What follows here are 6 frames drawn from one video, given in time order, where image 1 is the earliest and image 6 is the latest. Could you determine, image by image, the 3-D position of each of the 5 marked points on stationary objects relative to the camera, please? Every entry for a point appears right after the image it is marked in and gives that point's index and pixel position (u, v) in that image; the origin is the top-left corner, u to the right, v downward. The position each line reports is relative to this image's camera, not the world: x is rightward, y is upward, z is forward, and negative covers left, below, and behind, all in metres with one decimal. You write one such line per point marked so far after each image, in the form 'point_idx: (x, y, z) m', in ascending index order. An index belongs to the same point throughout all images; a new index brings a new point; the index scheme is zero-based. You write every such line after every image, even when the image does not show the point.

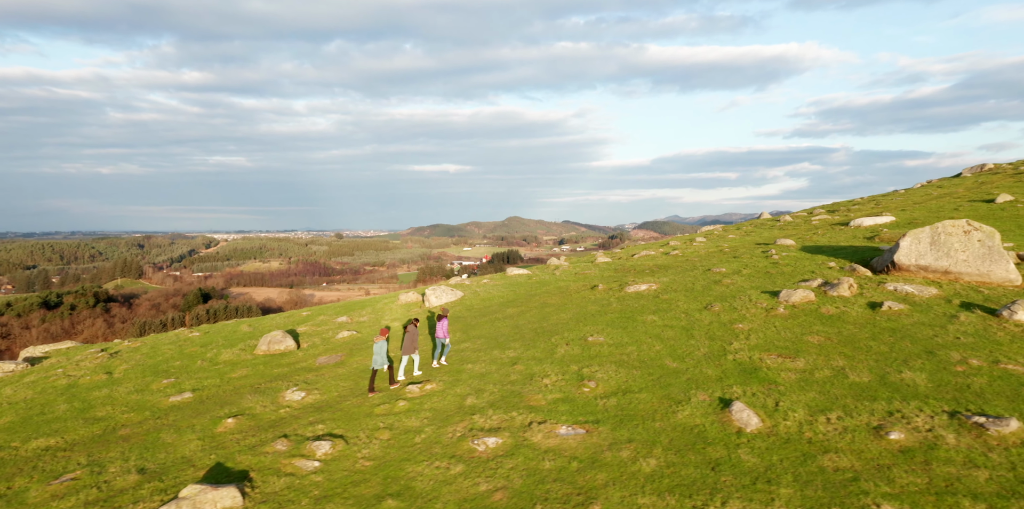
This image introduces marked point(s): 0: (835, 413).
0: (+7.5, -3.7, +13.8) m
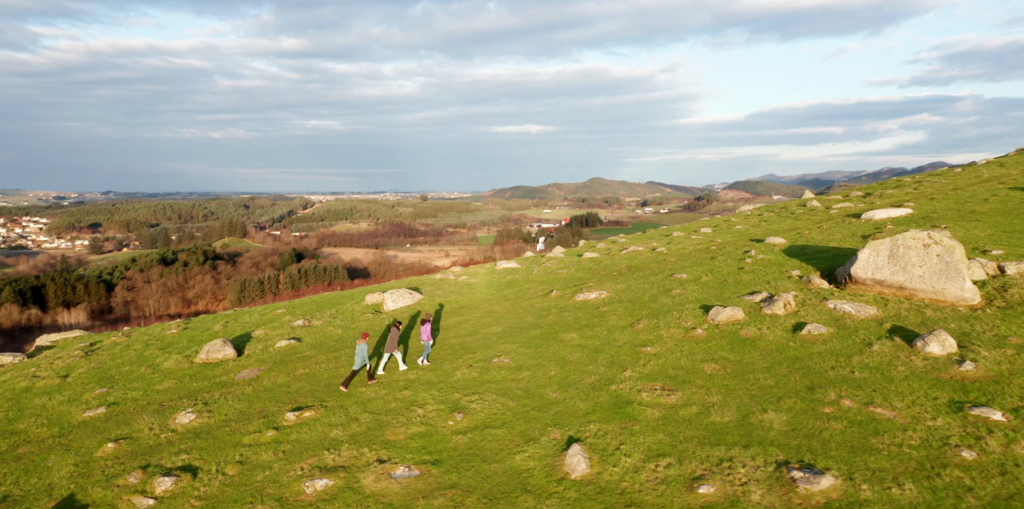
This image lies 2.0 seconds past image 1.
0: (+3.7, -4.8, +13.8) m
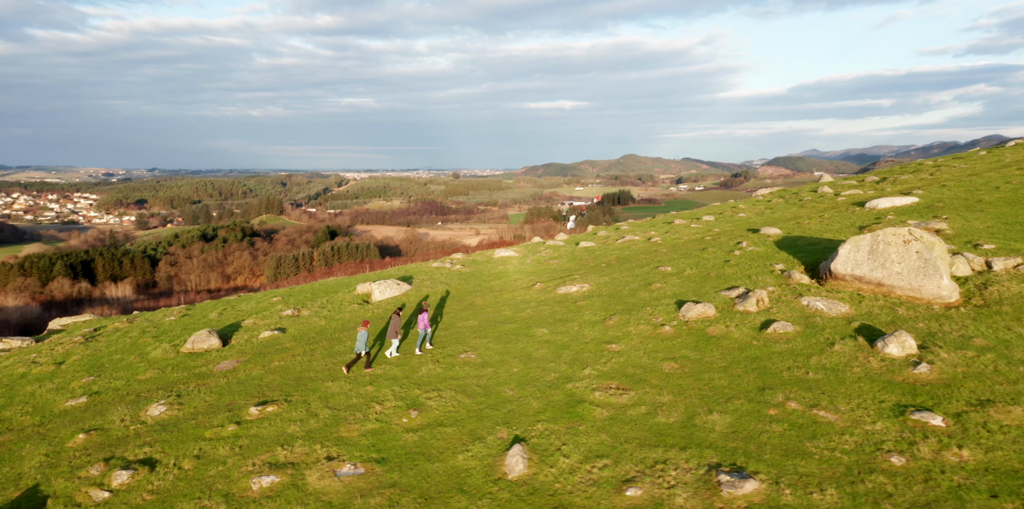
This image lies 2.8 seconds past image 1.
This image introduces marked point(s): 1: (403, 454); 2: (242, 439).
0: (+2.2, -5.0, +14.2) m
1: (-2.8, -5.1, +15.0) m
2: (-7.5, -5.1, +16.4) m
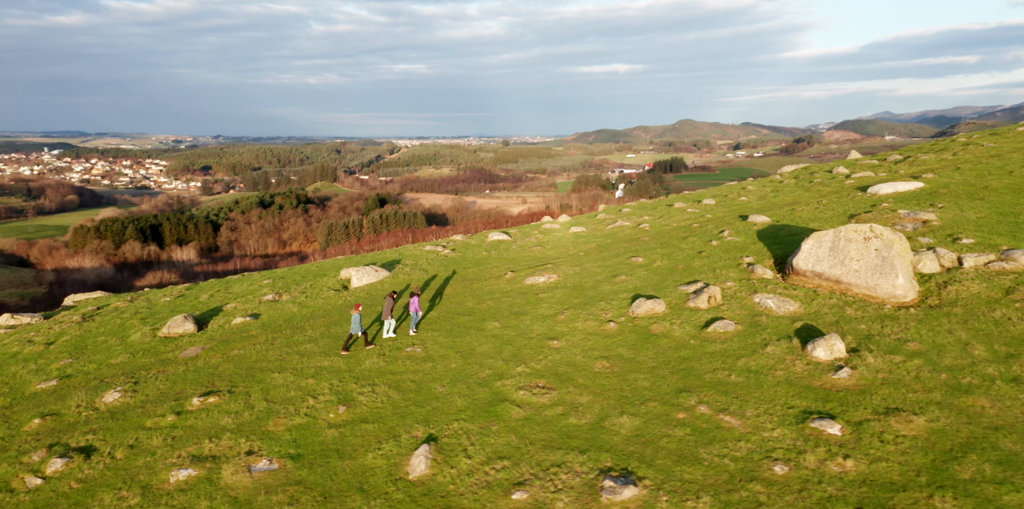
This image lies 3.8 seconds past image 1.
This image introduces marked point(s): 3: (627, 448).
0: (-0.2, -5.2, +14.8) m
1: (-5.2, -5.2, +15.8) m
2: (-9.8, -5.2, +17.4) m
3: (+2.9, -5.0, +15.1) m
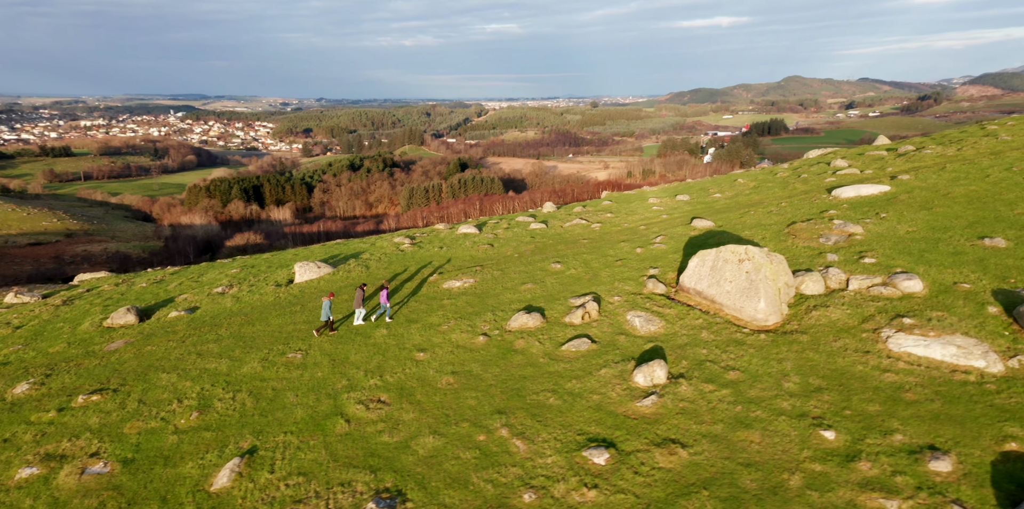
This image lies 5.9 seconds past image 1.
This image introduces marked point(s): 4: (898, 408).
0: (-5.9, -6.2, +16.7) m
1: (-10.8, -6.0, +17.9) m
2: (-15.4, -5.8, +19.7) m
3: (-2.7, -6.0, +16.8) m
4: (+11.9, -4.7, +18.4) m
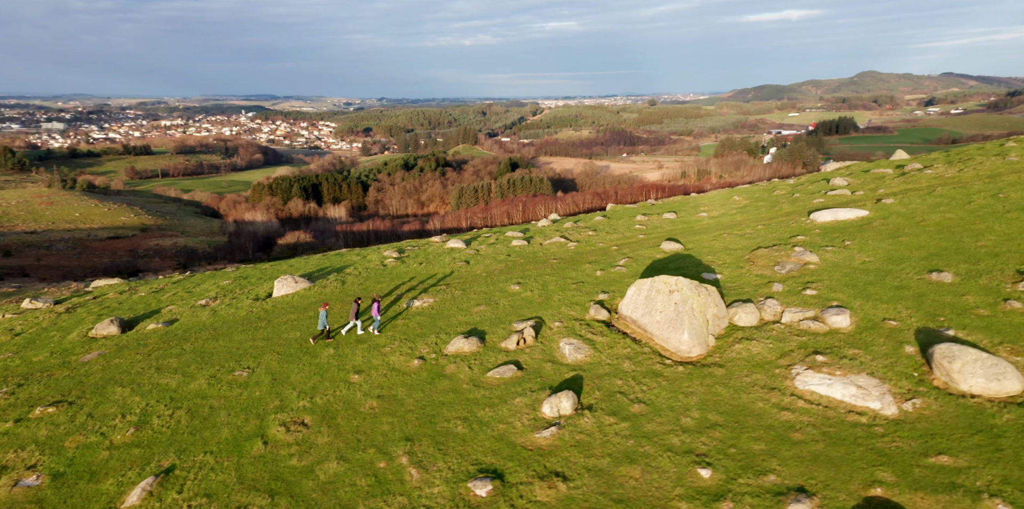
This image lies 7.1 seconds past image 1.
0: (-9.2, -7.3, +18.1) m
1: (-14.0, -7.1, +19.5) m
2: (-18.5, -6.7, +21.4) m
3: (-6.0, -7.2, +18.1) m
4: (+8.7, -6.2, +19.1) m
